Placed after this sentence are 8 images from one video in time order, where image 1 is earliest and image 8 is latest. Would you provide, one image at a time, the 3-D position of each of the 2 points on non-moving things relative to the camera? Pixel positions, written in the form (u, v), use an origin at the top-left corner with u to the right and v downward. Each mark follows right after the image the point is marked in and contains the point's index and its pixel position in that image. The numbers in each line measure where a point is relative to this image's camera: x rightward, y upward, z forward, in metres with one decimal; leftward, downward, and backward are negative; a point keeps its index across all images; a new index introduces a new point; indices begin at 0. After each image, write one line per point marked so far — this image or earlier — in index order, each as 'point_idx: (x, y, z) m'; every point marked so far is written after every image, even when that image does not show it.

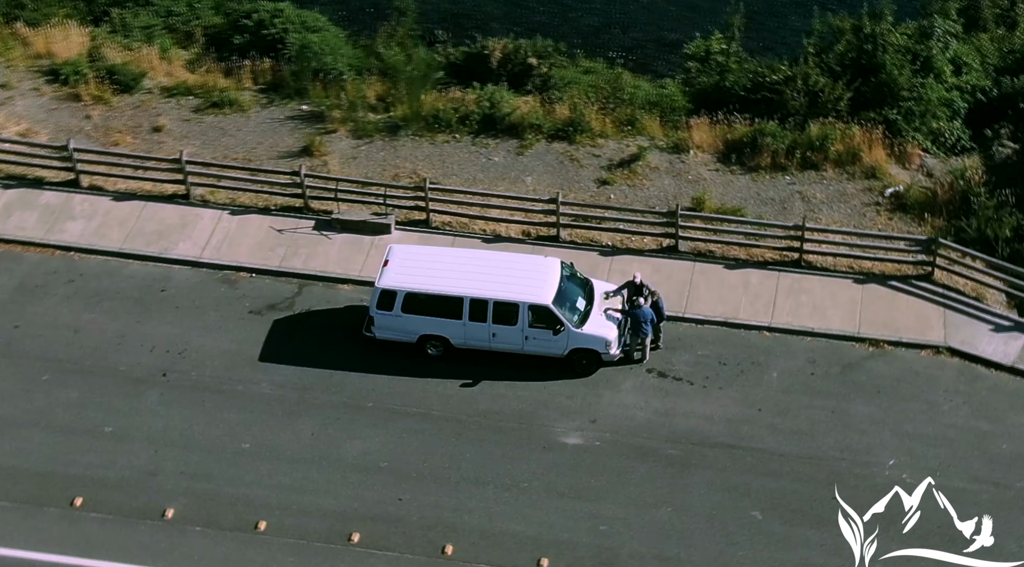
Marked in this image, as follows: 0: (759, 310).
0: (+4.7, -0.5, +20.0) m
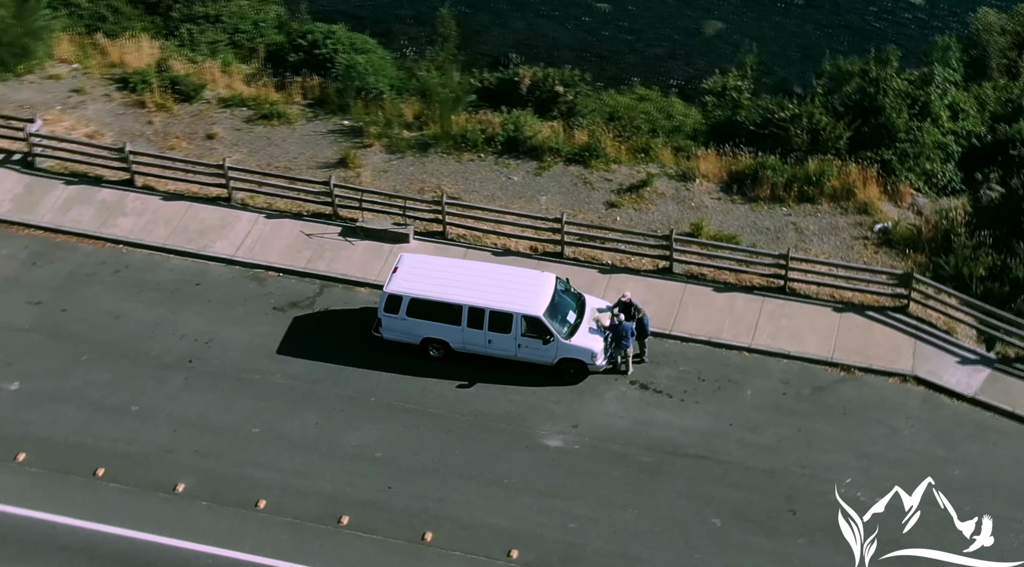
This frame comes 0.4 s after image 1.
0: (+4.6, -1.0, +21.2) m
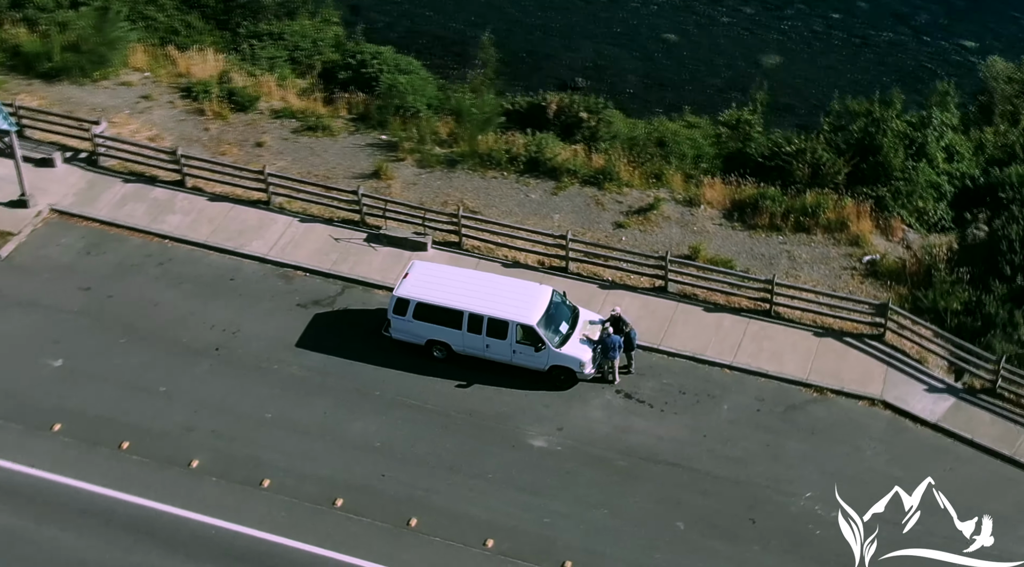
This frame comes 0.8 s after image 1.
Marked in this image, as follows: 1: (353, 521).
0: (+4.6, -1.4, +22.5) m
1: (-3.1, -4.8, +20.2) m
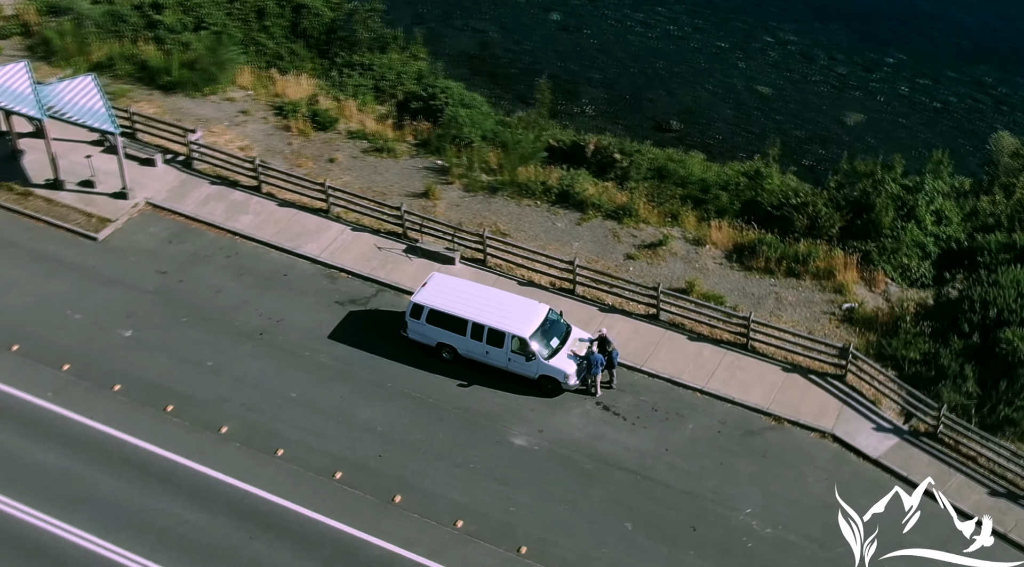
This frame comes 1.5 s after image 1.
0: (+4.5, -2.2, +24.6) m
1: (-3.7, -4.7, +23.3) m
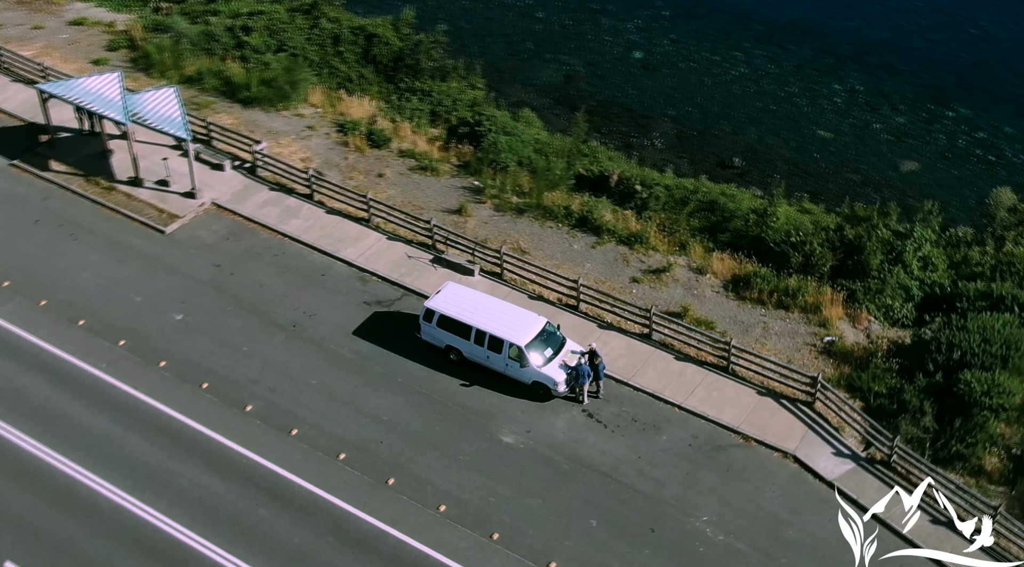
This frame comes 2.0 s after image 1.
0: (+4.3, -2.8, +26.5) m
1: (-4.1, -4.7, +25.9) m
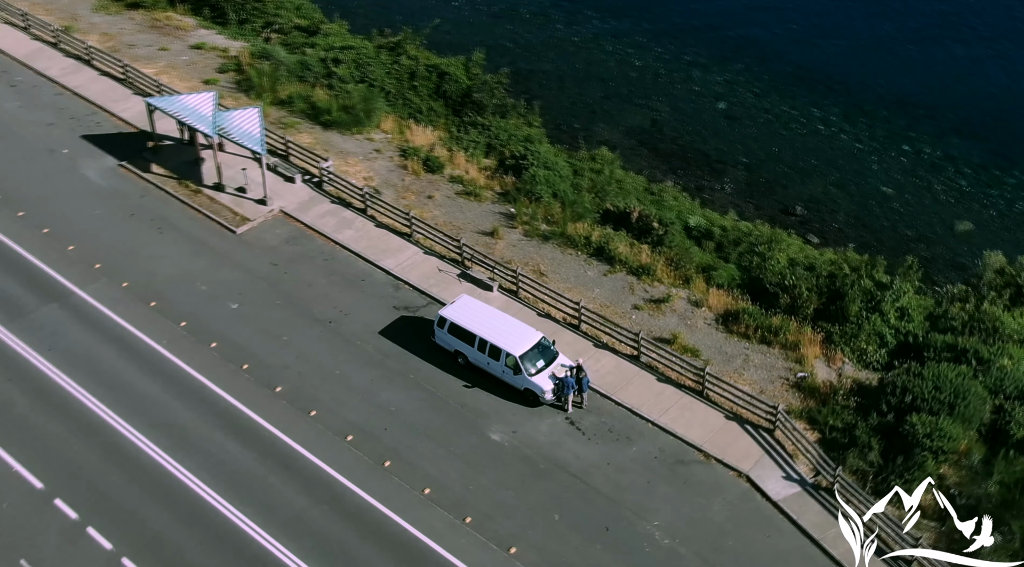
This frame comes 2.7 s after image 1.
0: (+4.0, -3.5, +28.8) m
1: (-4.6, -4.7, +29.2) m
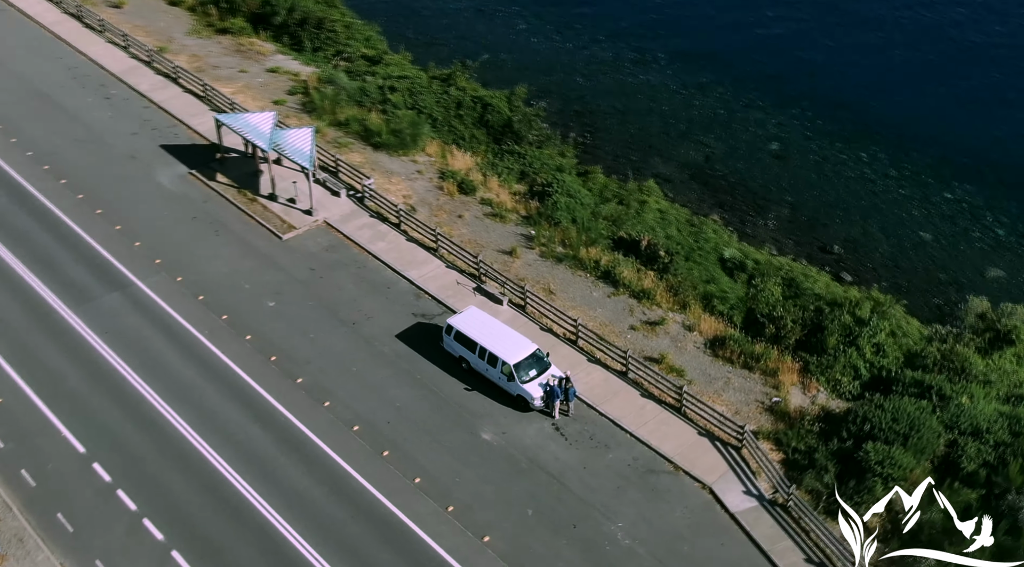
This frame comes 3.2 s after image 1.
0: (+3.7, -4.2, +30.8) m
1: (-4.9, -4.8, +32.0) m
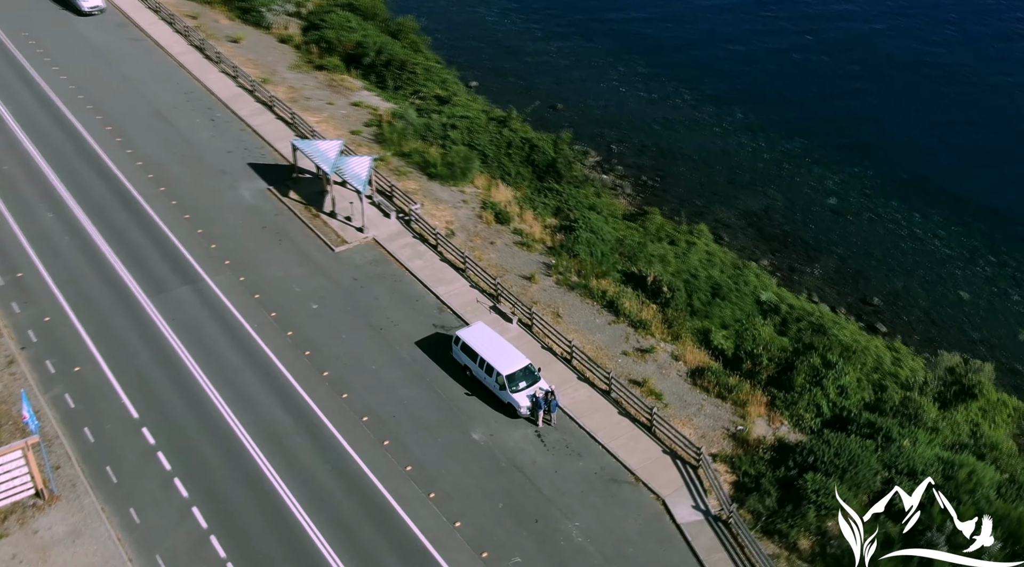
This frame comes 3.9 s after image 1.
0: (+3.2, -5.0, +33.7) m
1: (-5.2, -5.0, +35.8) m
